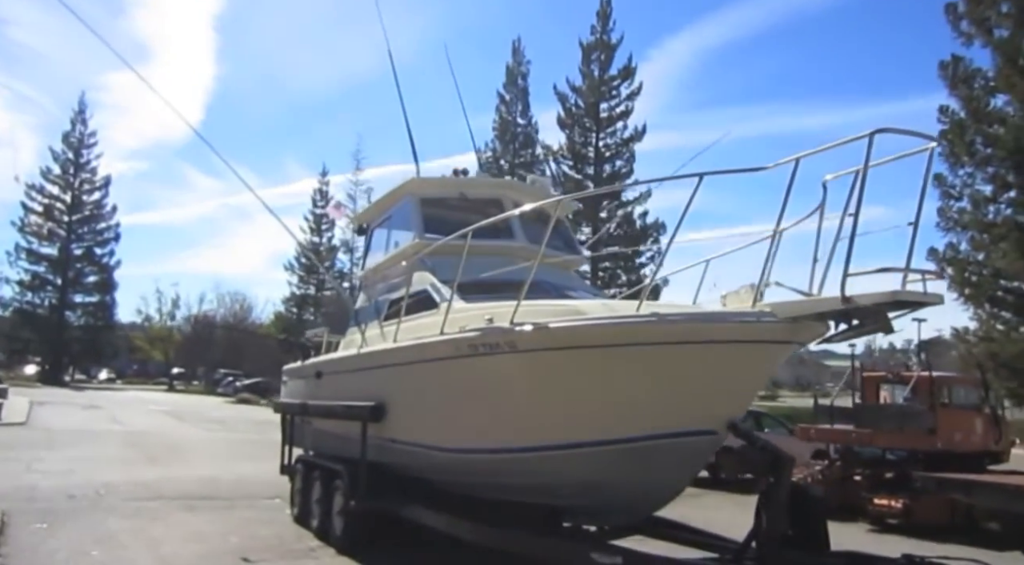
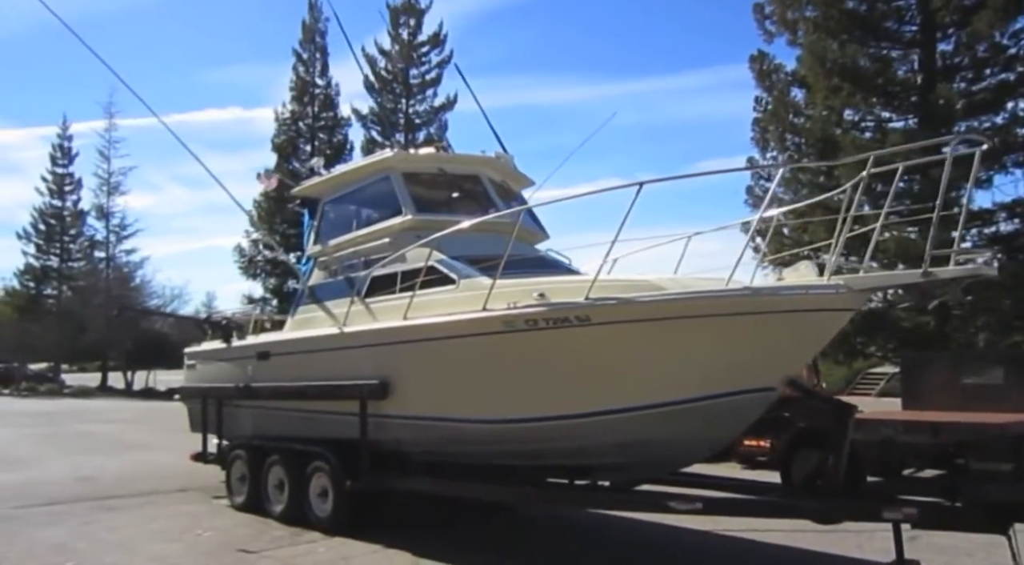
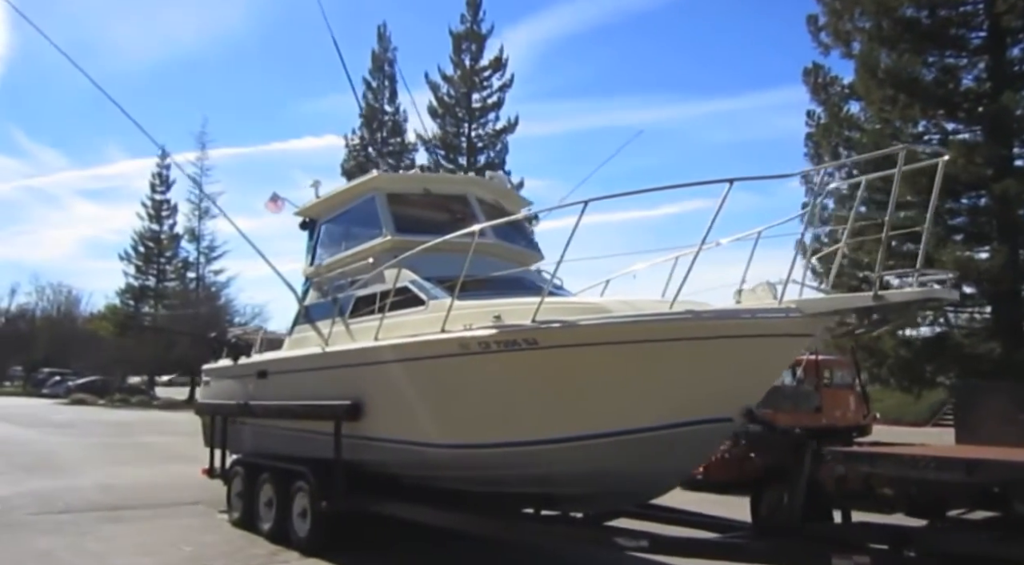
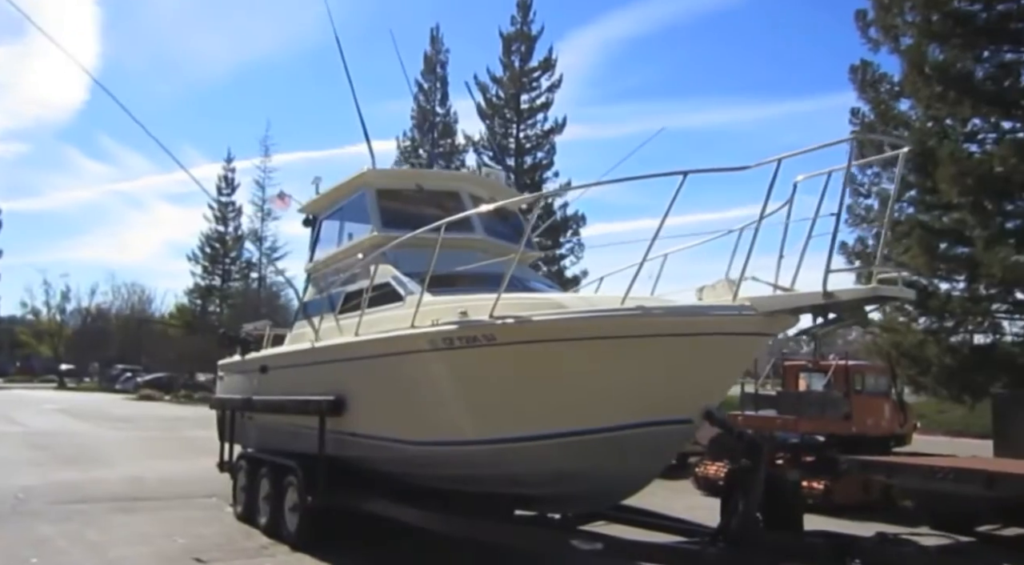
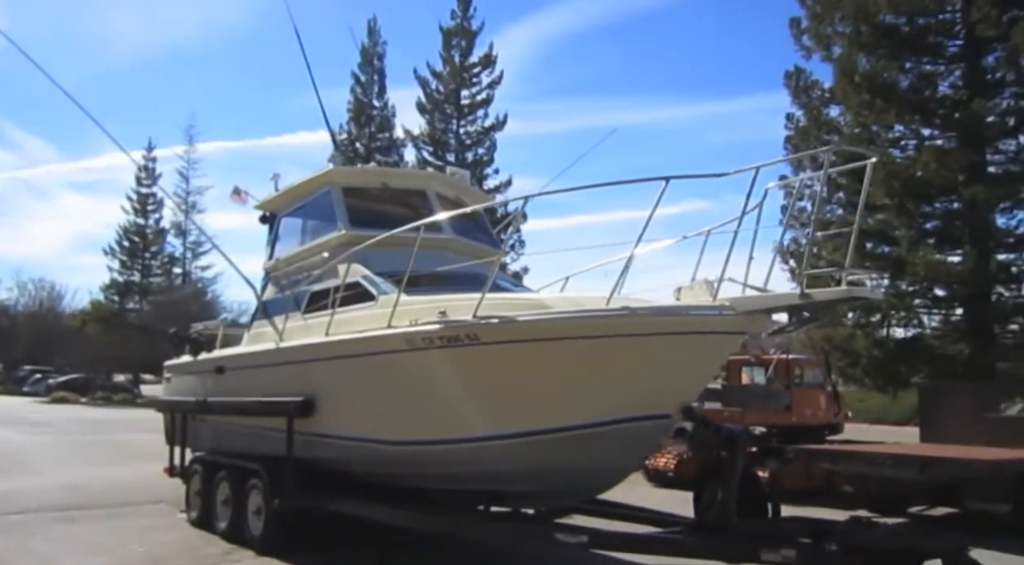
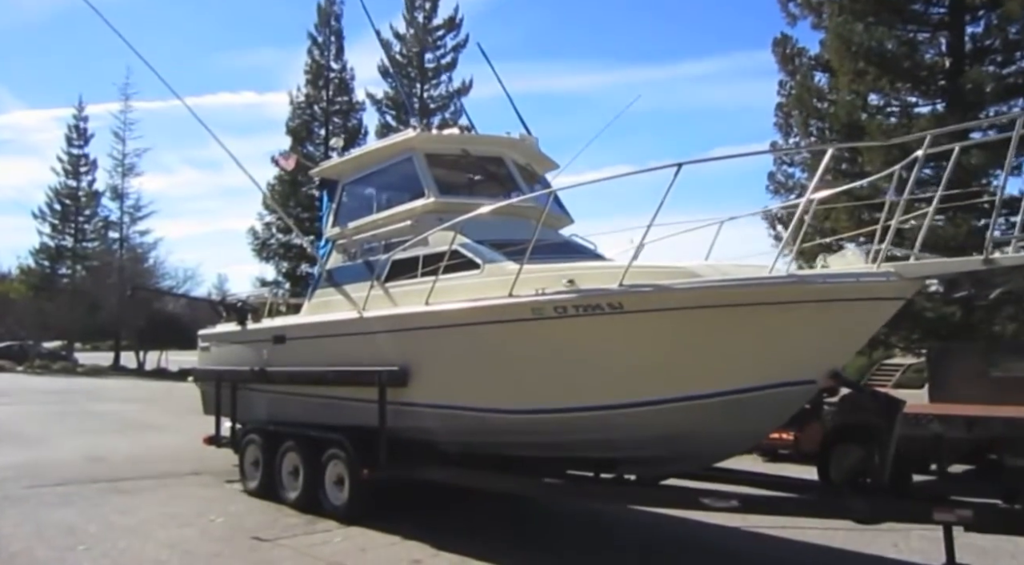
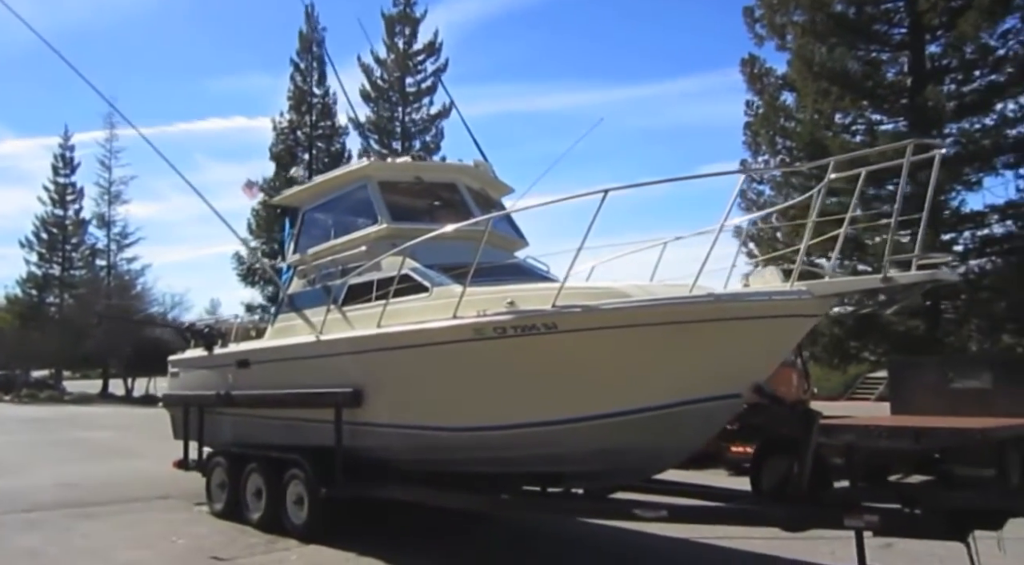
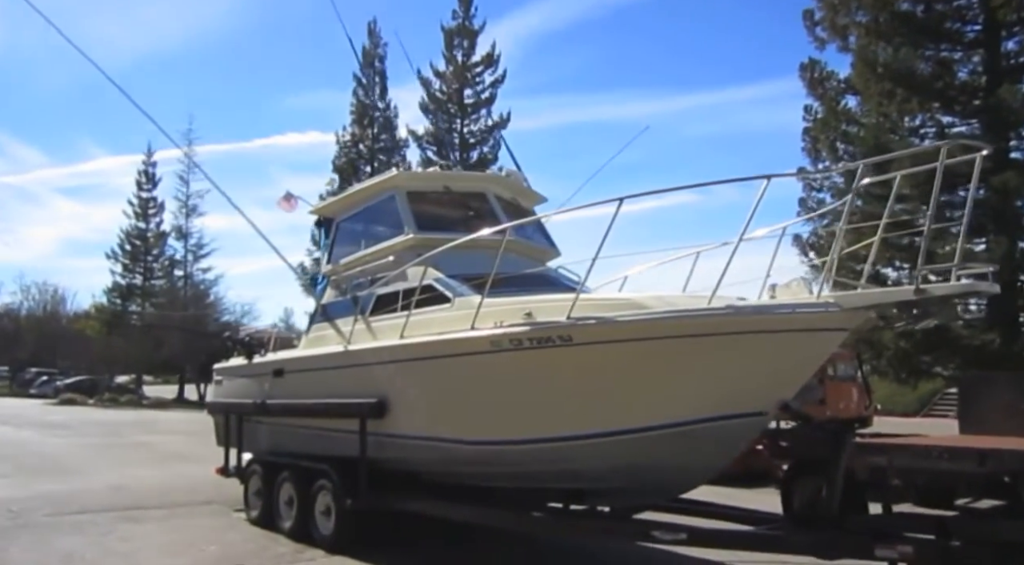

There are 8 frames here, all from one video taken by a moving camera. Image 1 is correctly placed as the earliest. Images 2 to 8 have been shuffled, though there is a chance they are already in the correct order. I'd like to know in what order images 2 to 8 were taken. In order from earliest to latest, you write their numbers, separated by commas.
4, 5, 3, 8, 7, 2, 6
